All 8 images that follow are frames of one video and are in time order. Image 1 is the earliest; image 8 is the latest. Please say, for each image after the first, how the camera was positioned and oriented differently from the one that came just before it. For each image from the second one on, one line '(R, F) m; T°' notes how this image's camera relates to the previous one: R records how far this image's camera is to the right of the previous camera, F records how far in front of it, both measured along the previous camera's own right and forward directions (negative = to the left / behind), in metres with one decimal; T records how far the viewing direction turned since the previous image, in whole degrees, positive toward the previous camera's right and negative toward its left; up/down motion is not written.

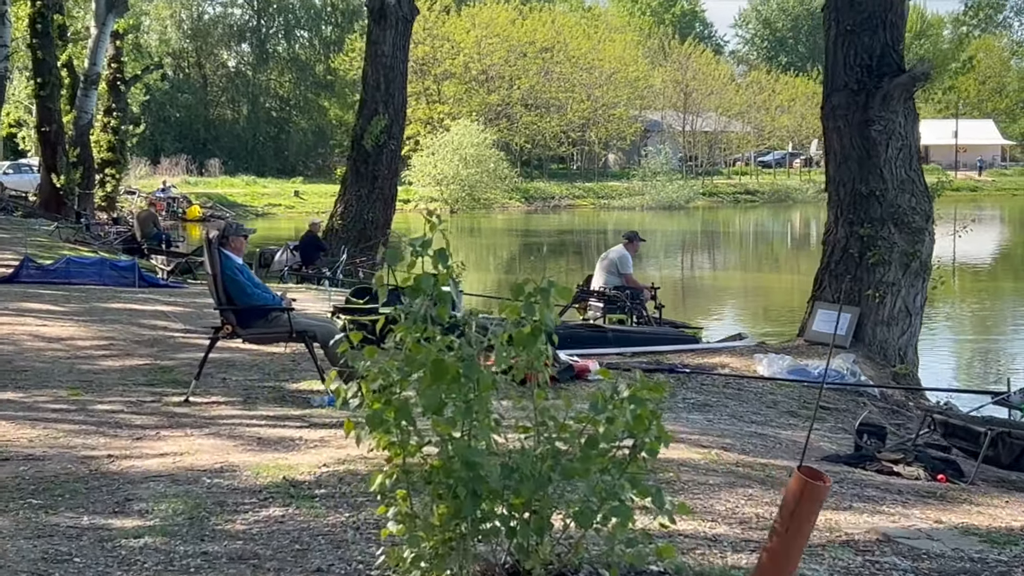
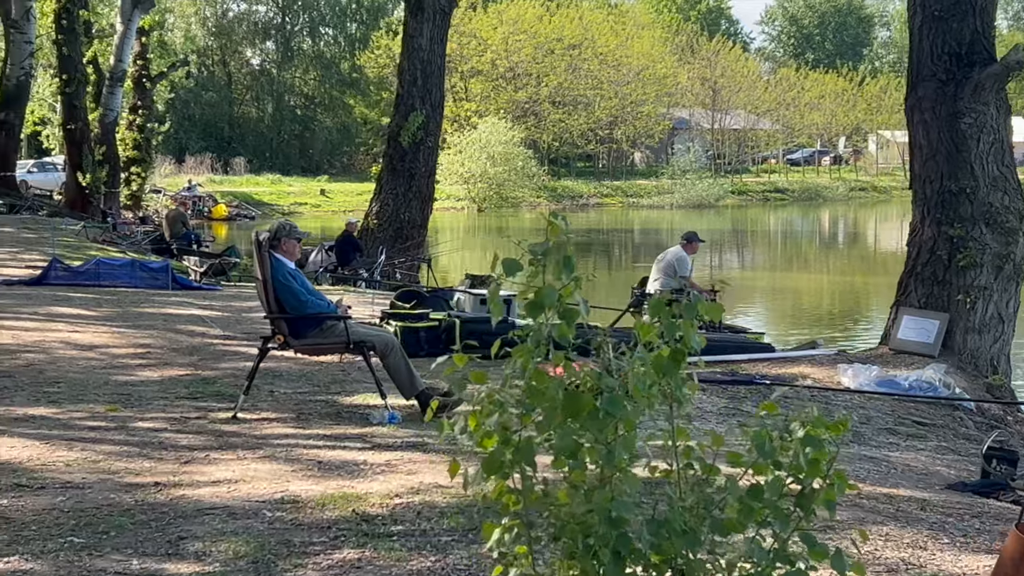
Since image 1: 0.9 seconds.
(-0.2, +0.6) m; -1°
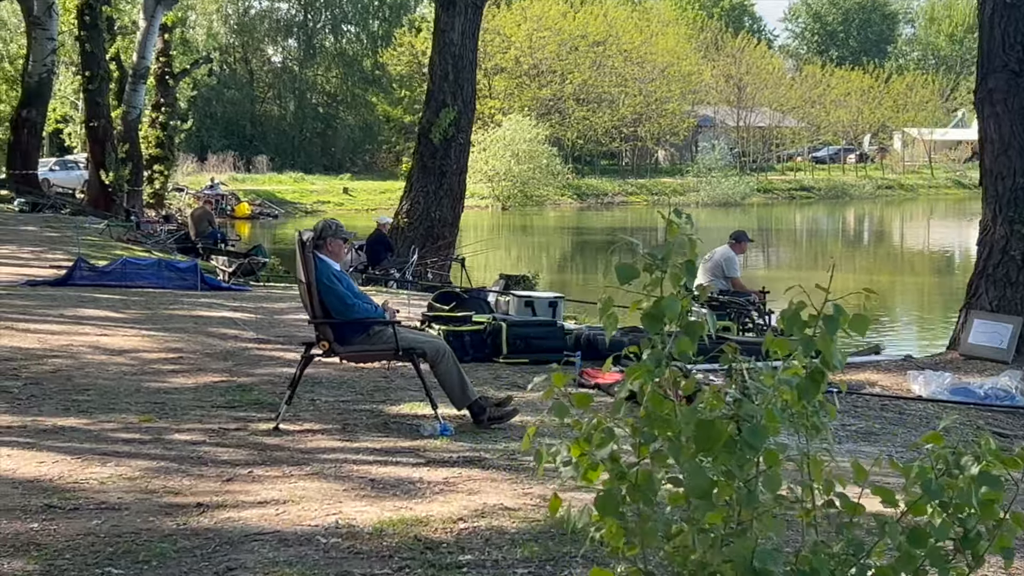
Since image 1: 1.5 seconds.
(-0.2, +0.4) m; -1°
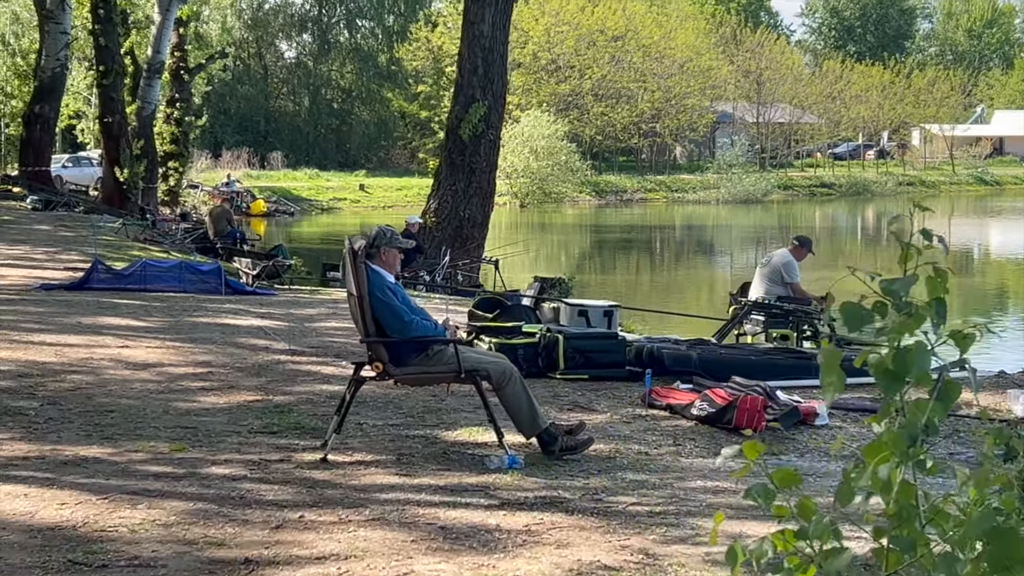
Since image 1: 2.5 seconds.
(-0.2, +0.7) m; 0°
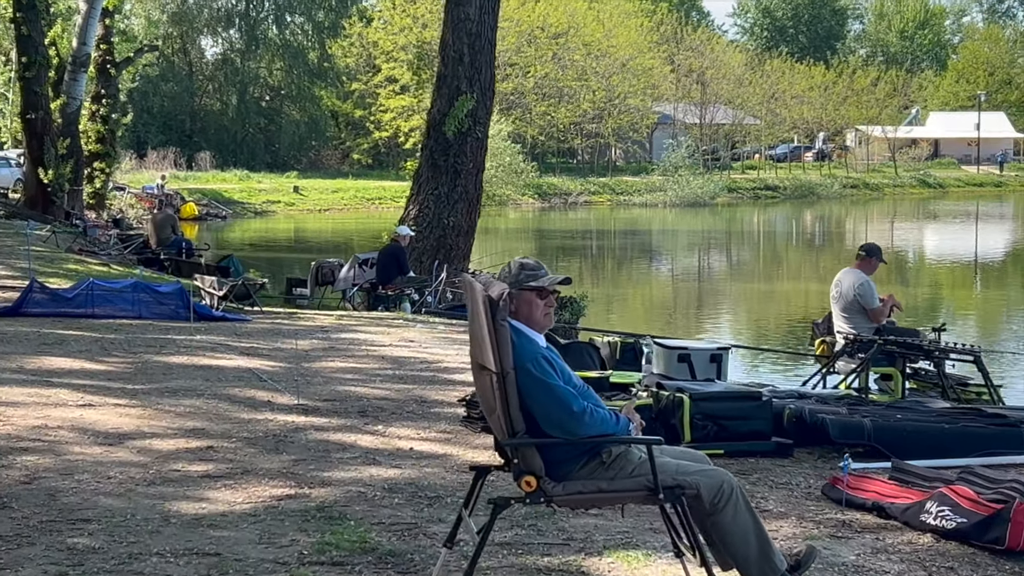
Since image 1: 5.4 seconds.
(-0.7, +2.1) m; +3°
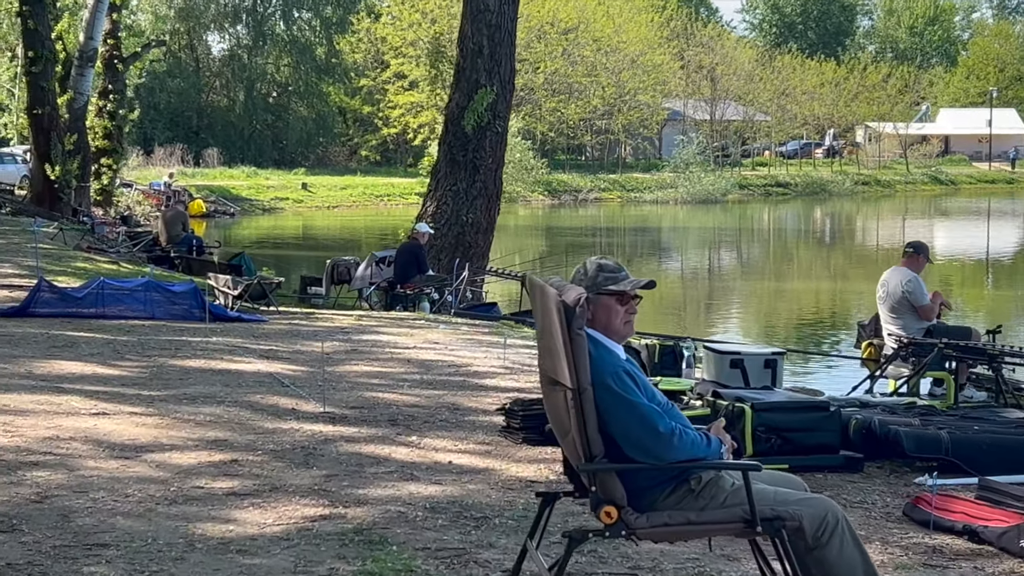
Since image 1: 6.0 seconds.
(-0.1, +0.4) m; 0°
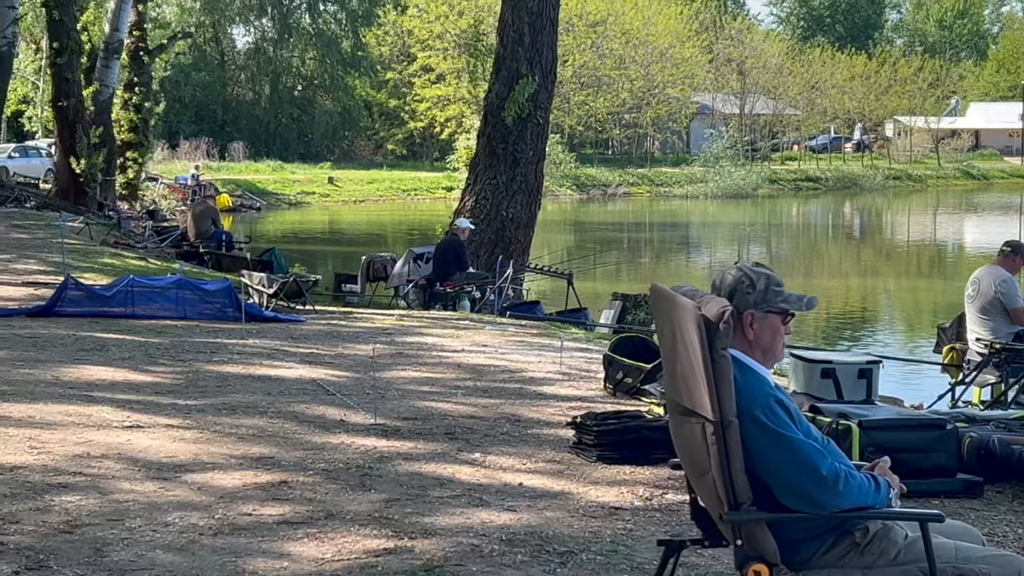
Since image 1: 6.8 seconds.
(-0.2, +0.6) m; -1°
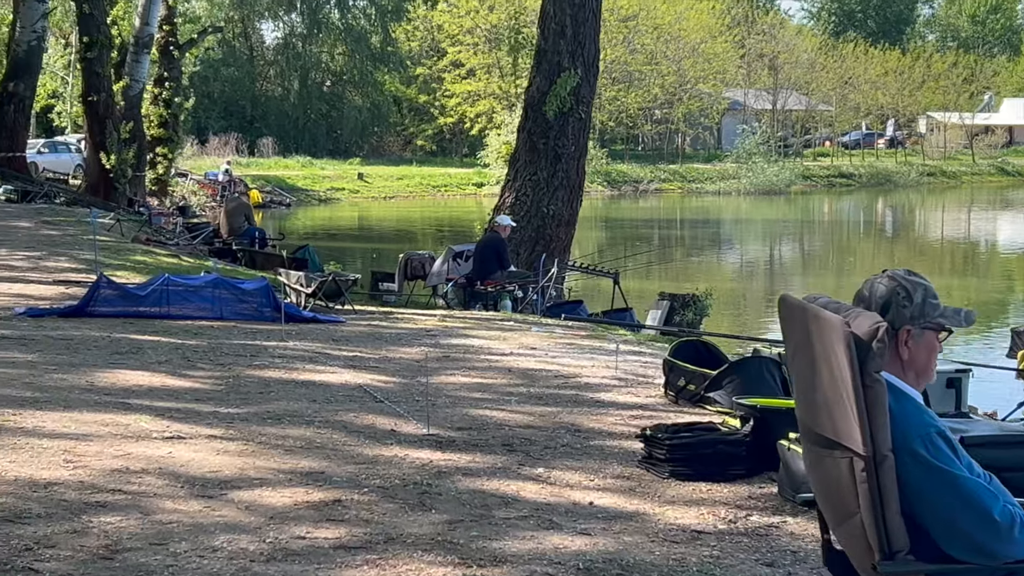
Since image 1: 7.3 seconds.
(-0.1, +0.4) m; -1°
